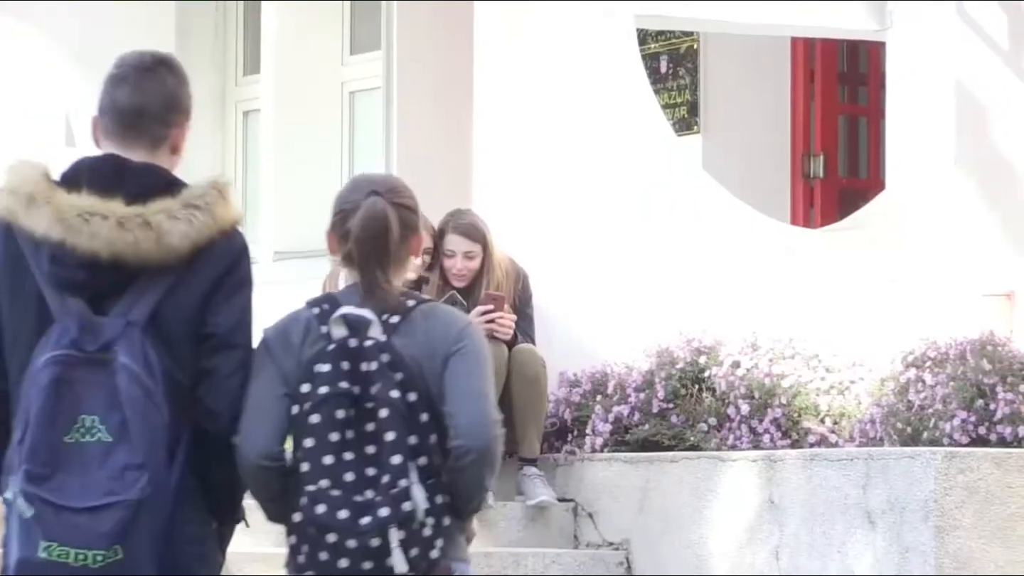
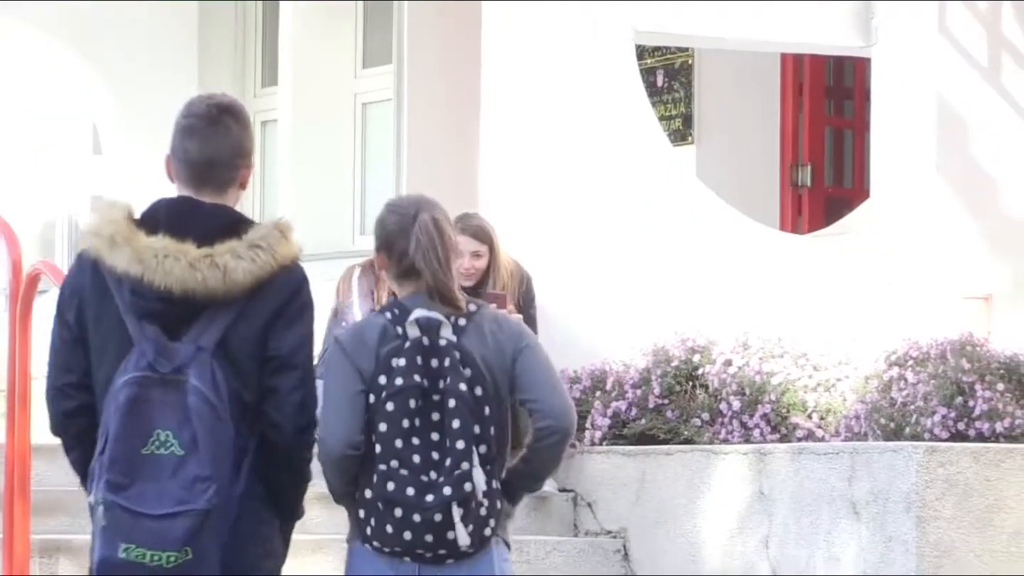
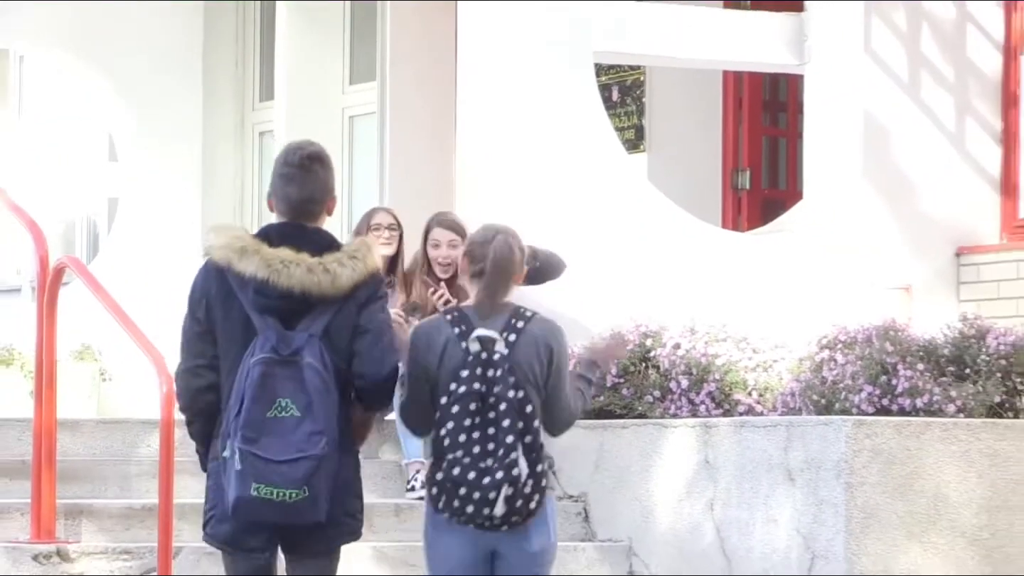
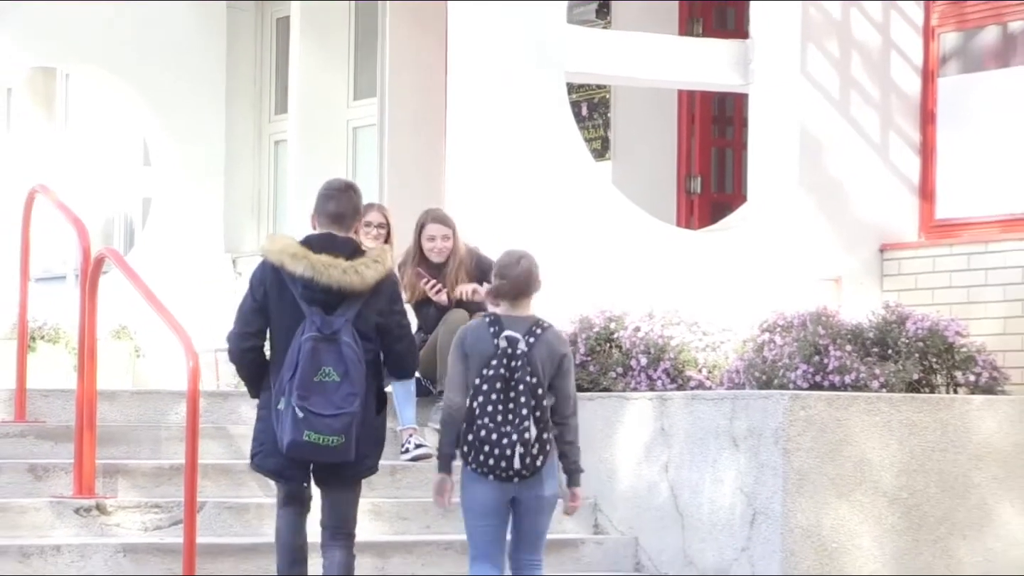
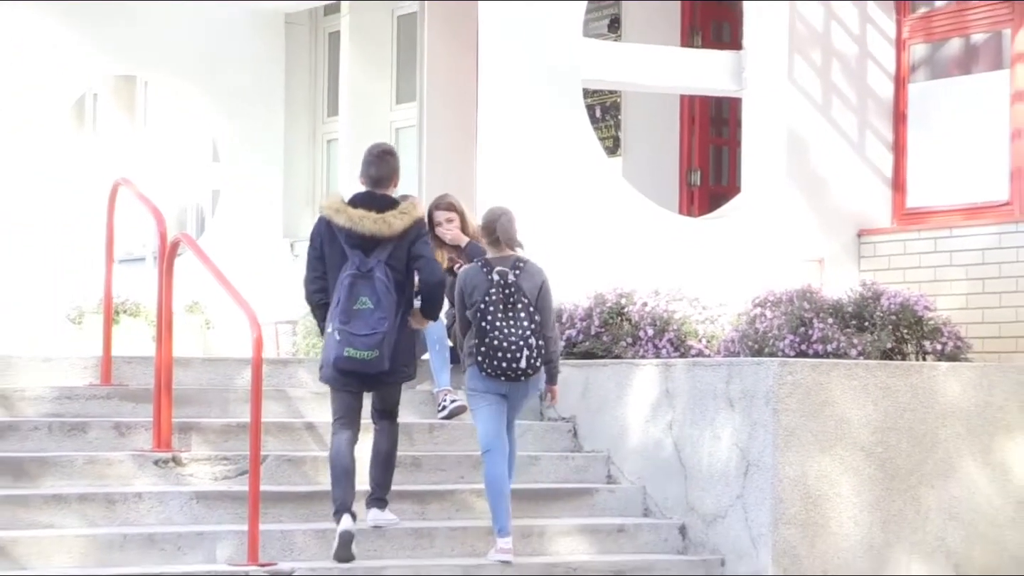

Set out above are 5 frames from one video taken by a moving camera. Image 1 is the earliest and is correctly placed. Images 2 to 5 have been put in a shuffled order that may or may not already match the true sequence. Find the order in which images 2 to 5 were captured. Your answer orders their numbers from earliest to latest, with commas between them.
2, 3, 4, 5
